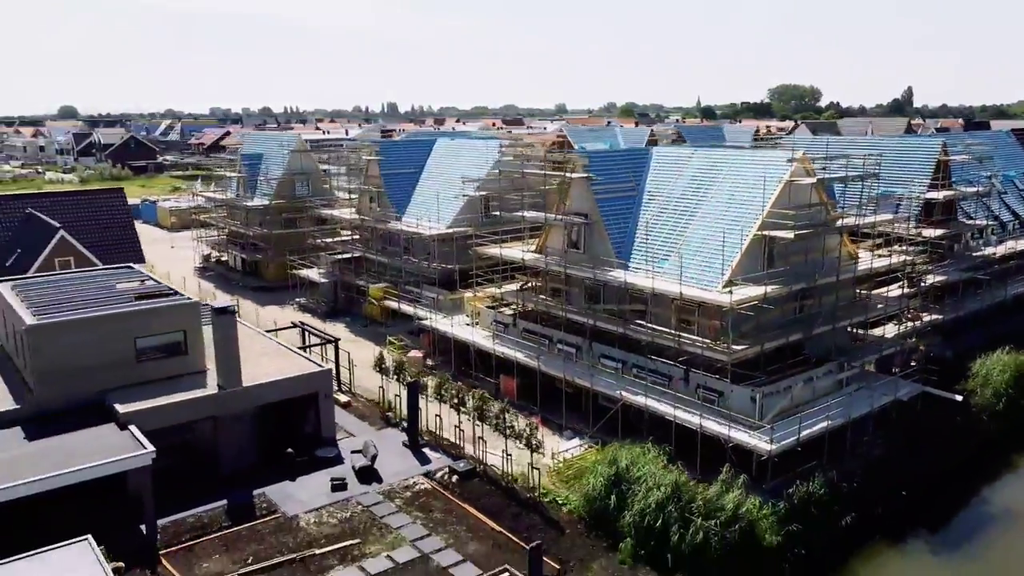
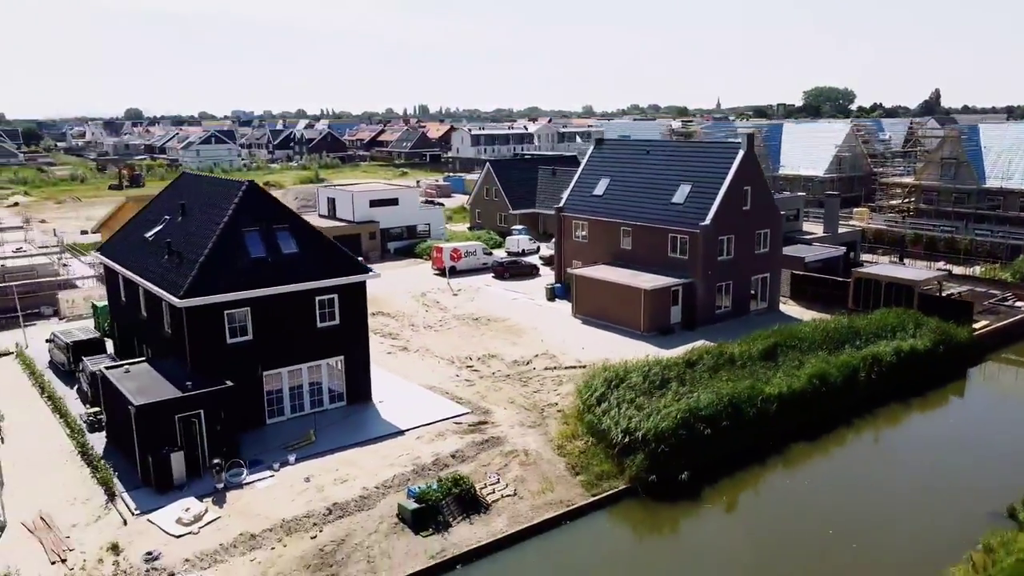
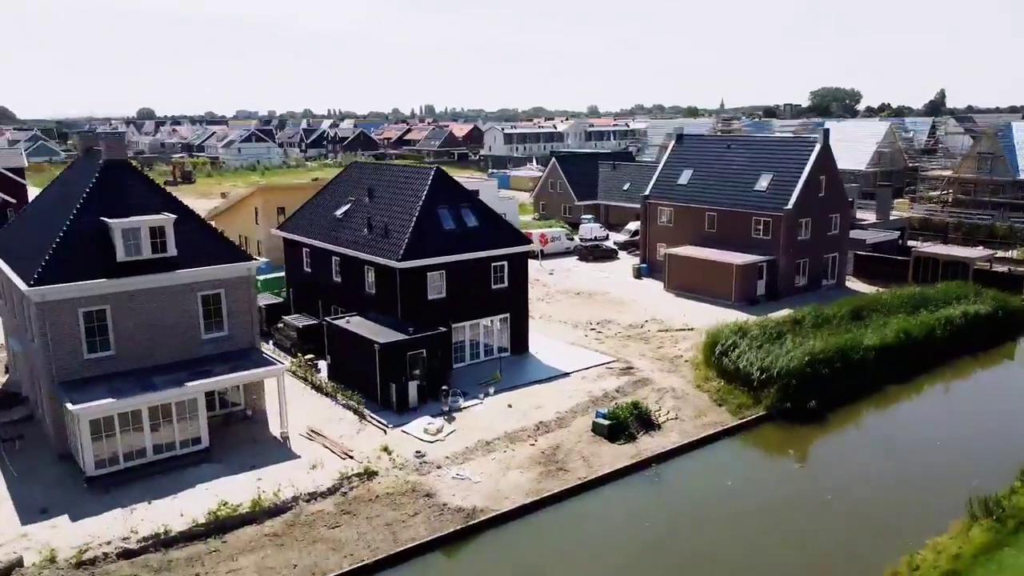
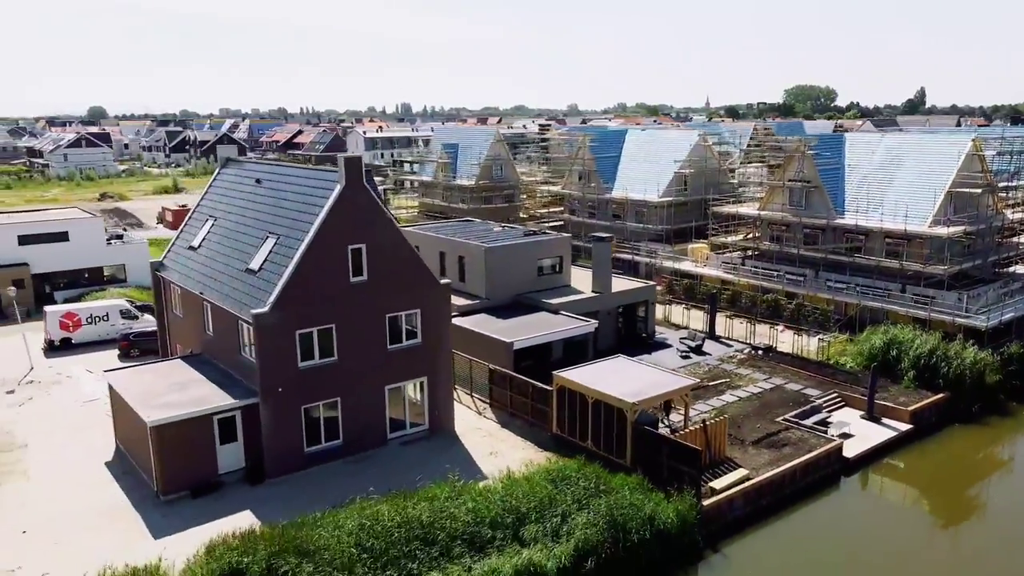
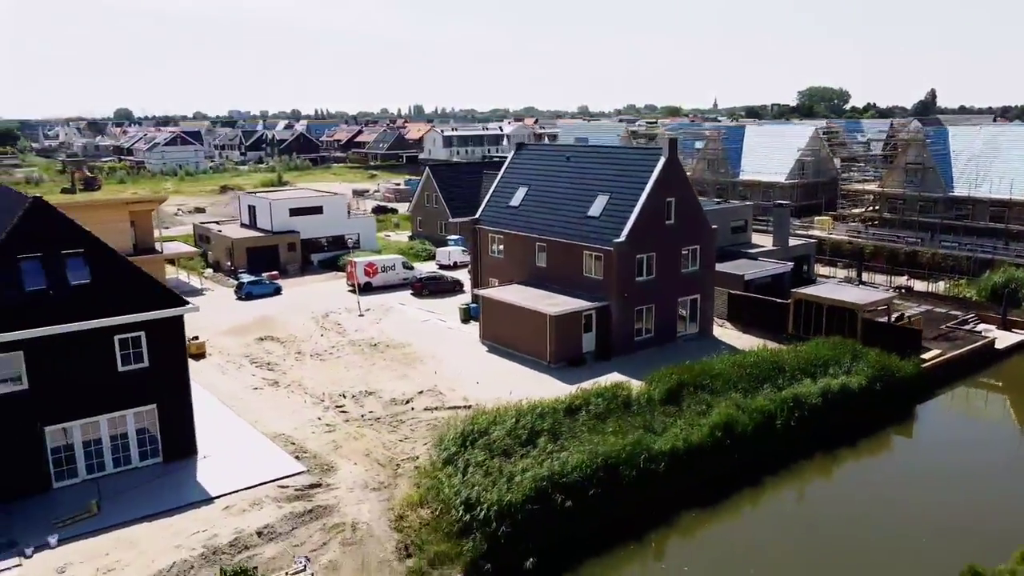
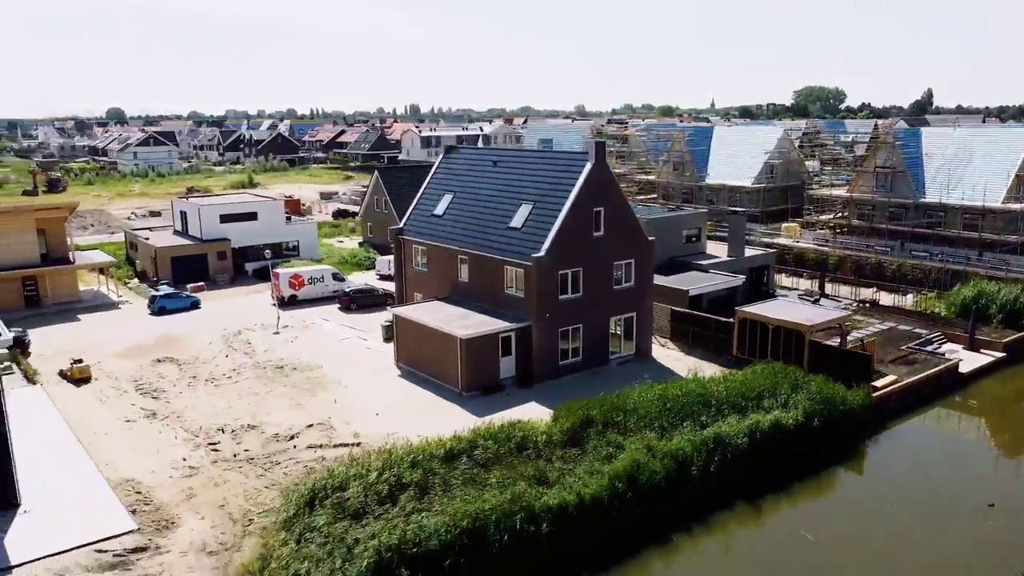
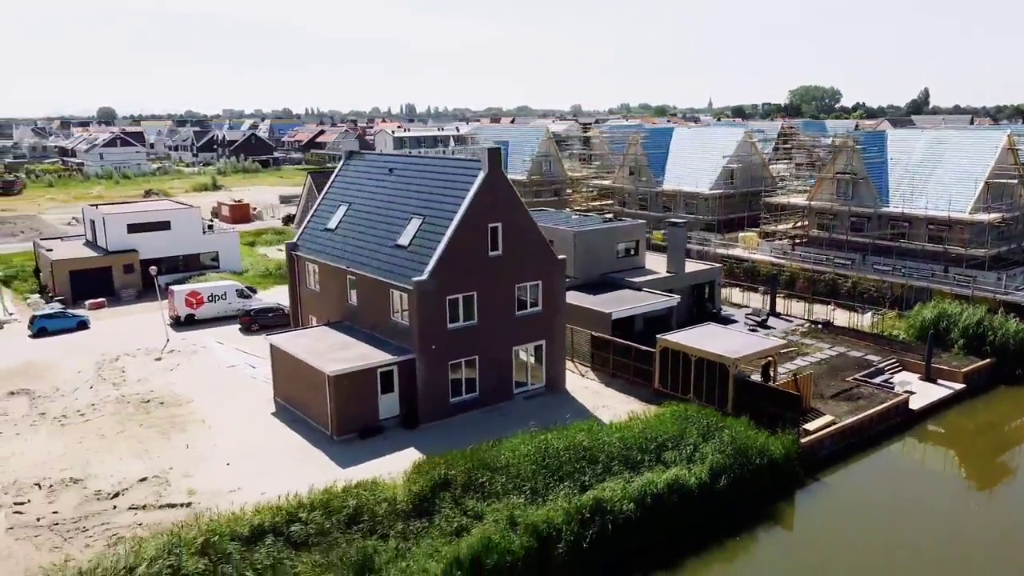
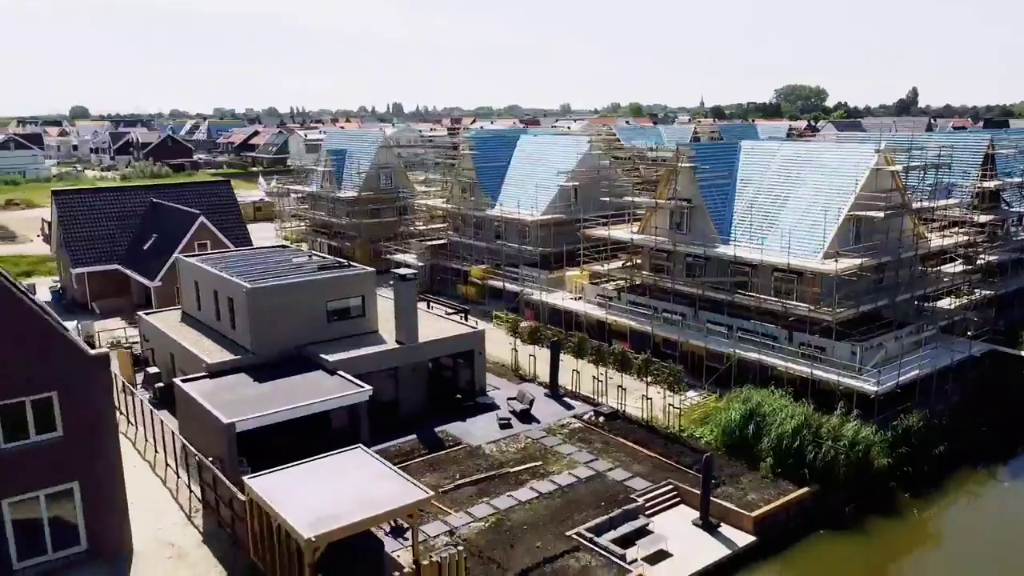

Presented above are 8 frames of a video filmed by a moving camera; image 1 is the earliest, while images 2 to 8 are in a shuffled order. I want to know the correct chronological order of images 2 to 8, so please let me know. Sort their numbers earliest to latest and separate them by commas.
8, 4, 7, 6, 5, 2, 3
